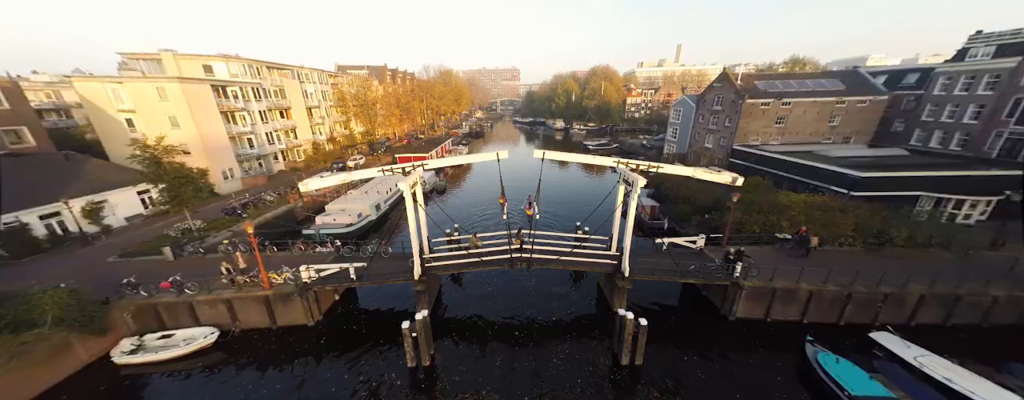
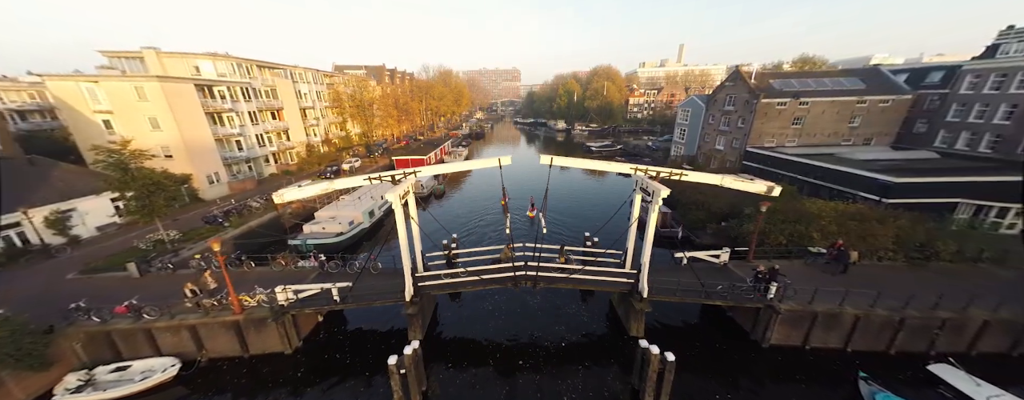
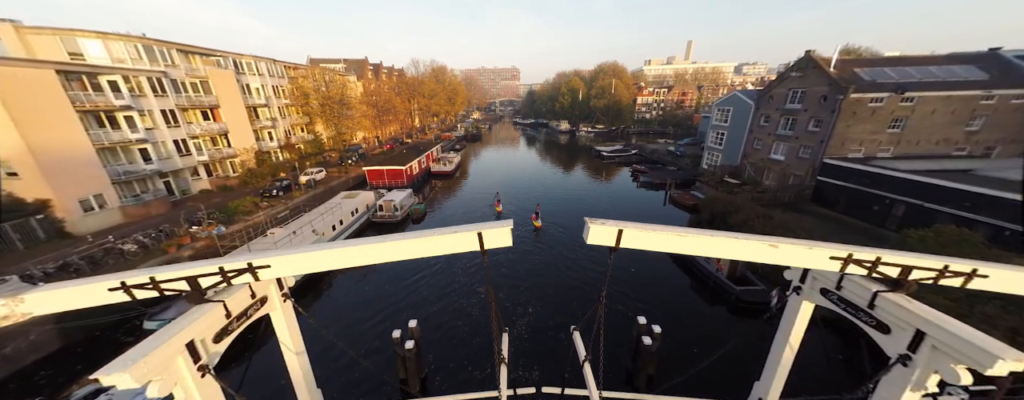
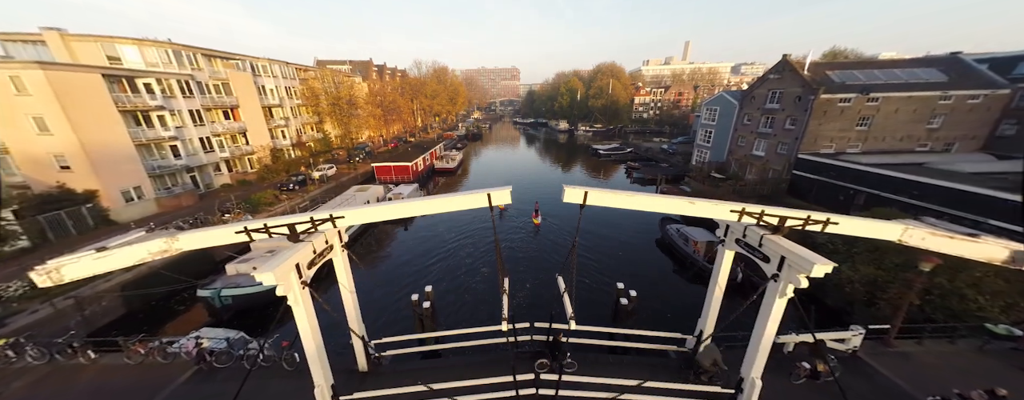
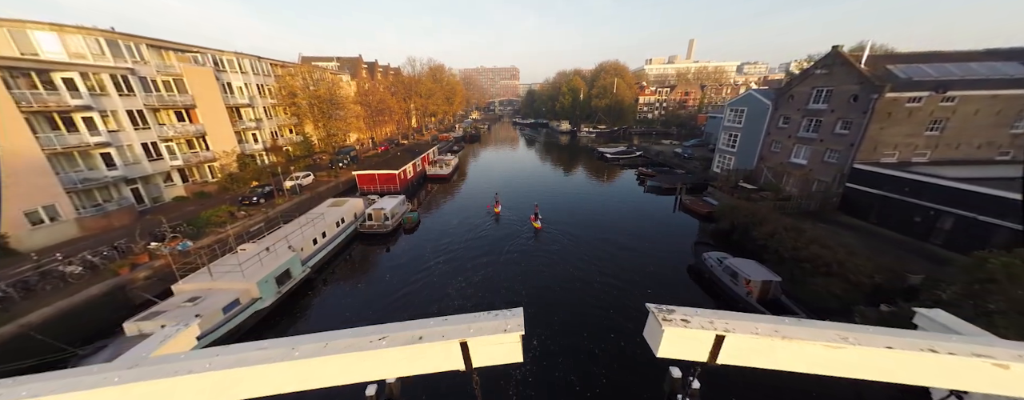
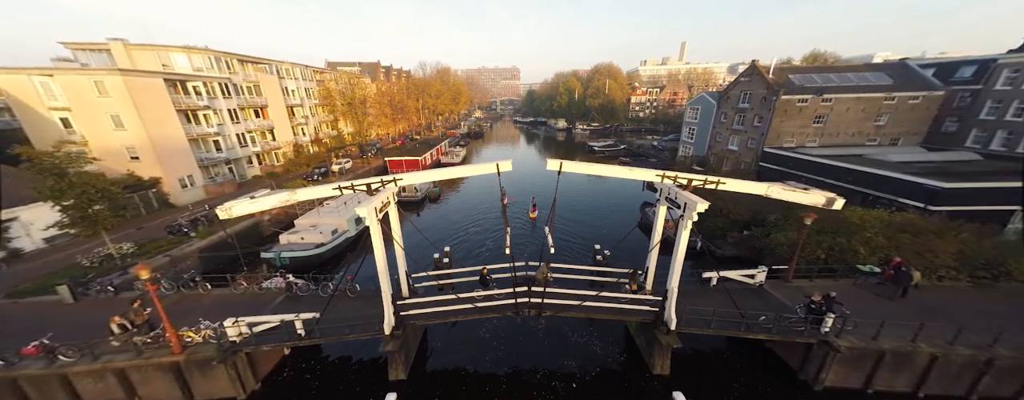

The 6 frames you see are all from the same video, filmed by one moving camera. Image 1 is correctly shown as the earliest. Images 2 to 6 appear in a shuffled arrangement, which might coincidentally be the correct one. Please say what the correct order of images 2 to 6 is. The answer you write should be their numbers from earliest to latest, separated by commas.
2, 6, 4, 3, 5
